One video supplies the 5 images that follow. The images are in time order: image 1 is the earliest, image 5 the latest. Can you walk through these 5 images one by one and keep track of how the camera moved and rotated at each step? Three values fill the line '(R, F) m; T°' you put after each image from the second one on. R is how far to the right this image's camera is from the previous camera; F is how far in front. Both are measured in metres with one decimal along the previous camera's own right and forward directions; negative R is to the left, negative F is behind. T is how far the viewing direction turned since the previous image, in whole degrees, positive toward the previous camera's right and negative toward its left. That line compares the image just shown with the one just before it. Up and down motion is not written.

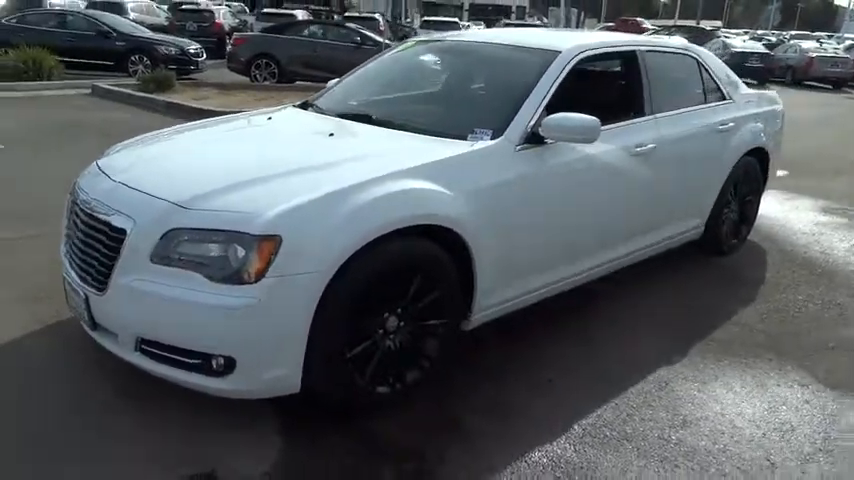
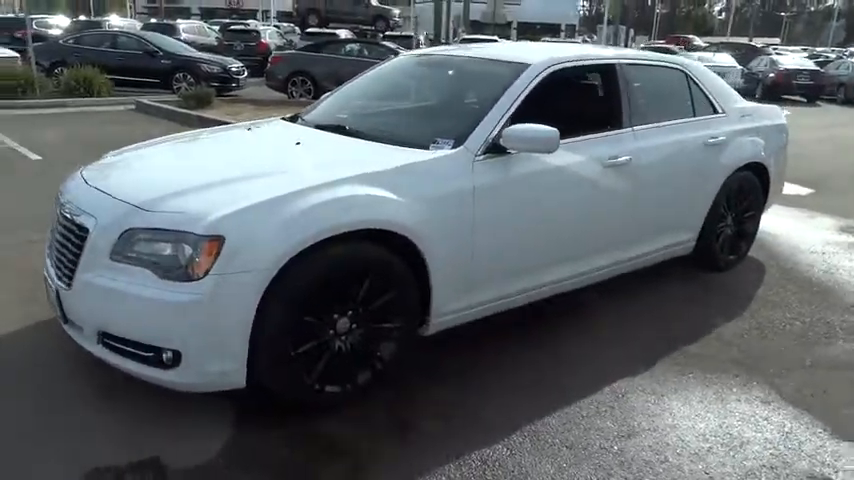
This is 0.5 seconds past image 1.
(+0.5, -0.1) m; -4°
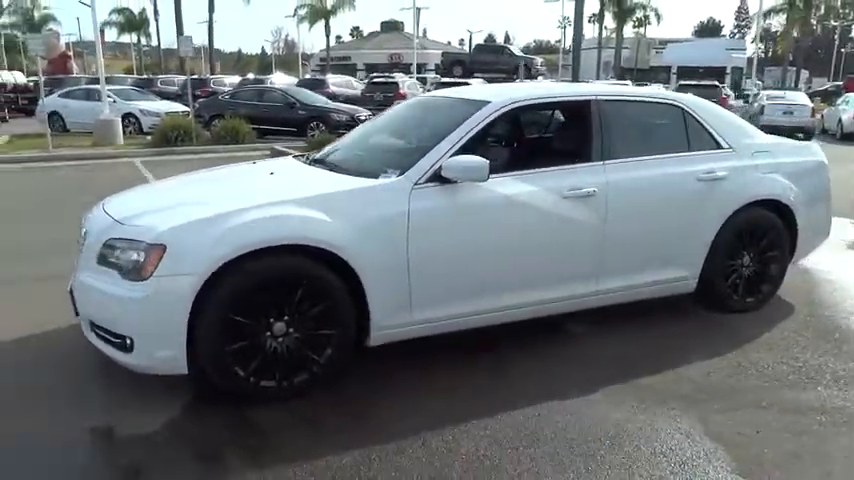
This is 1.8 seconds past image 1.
(+1.3, -0.2) m; -13°
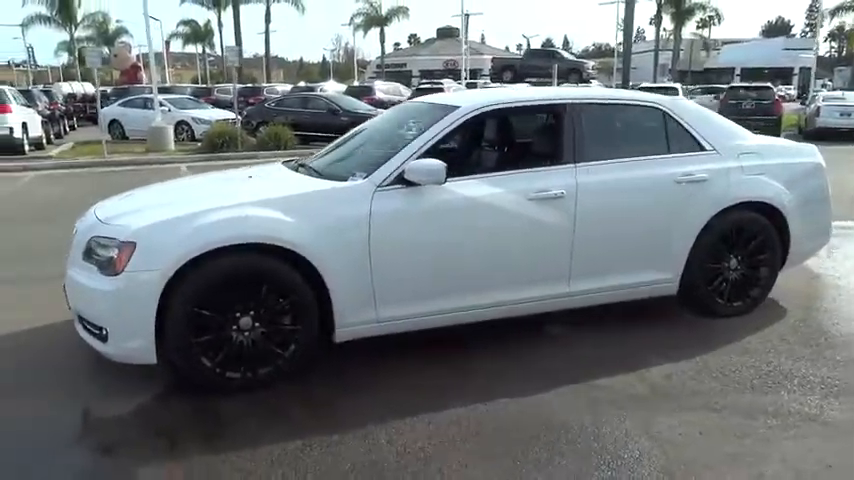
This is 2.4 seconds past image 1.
(+0.6, -0.1) m; -5°
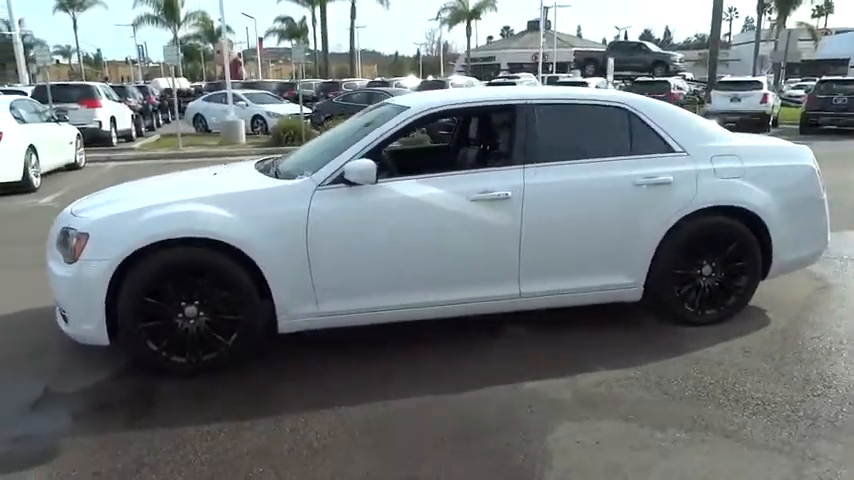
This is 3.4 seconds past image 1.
(+1.0, 0.0) m; -8°
